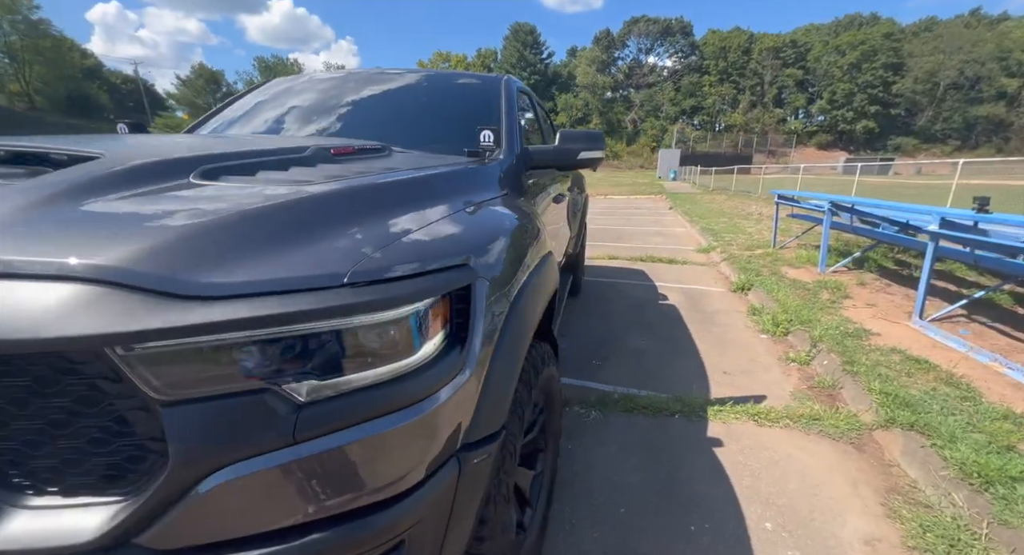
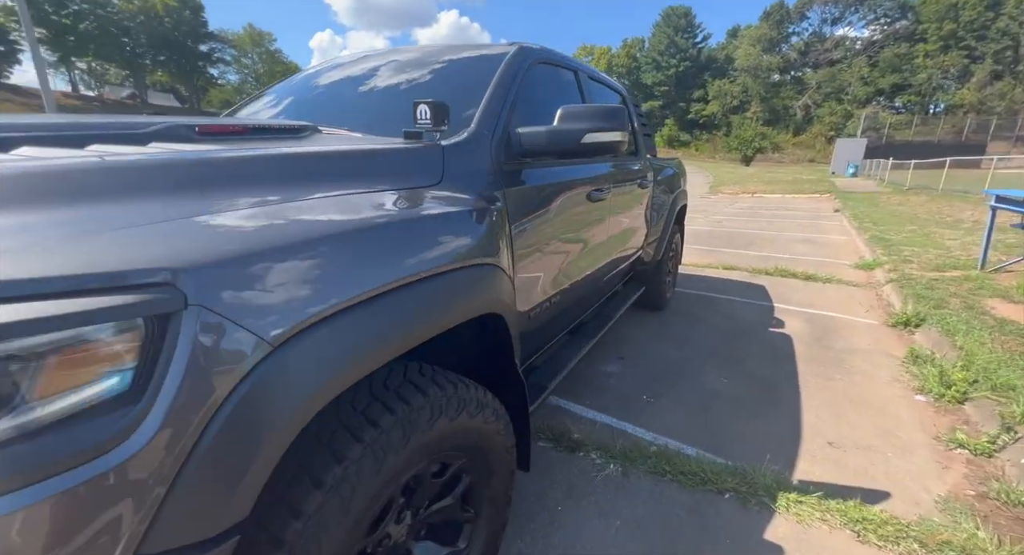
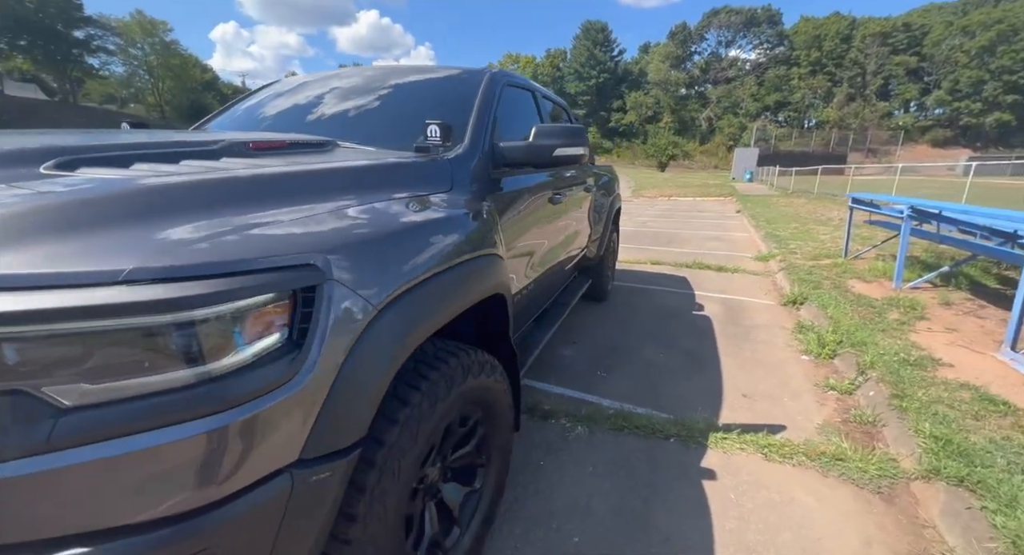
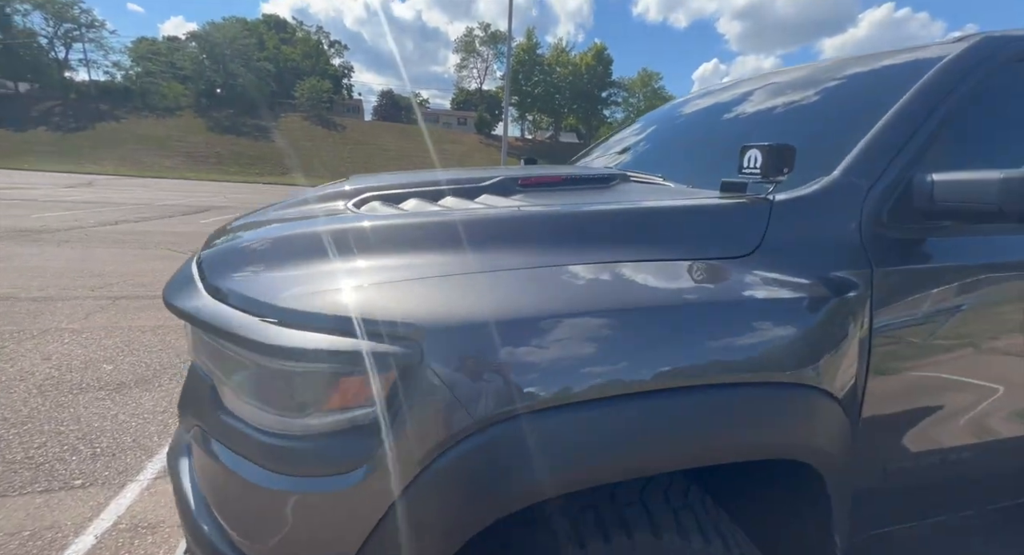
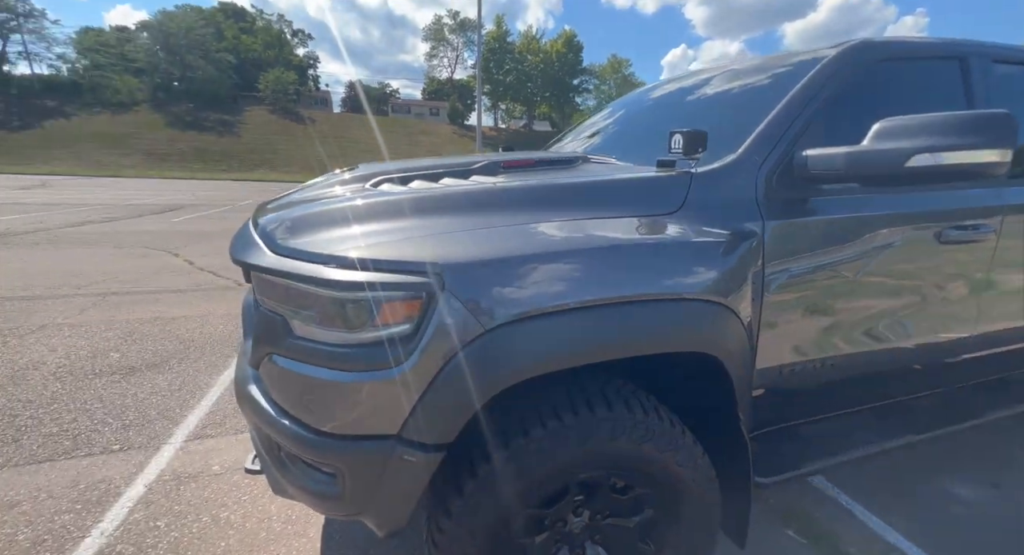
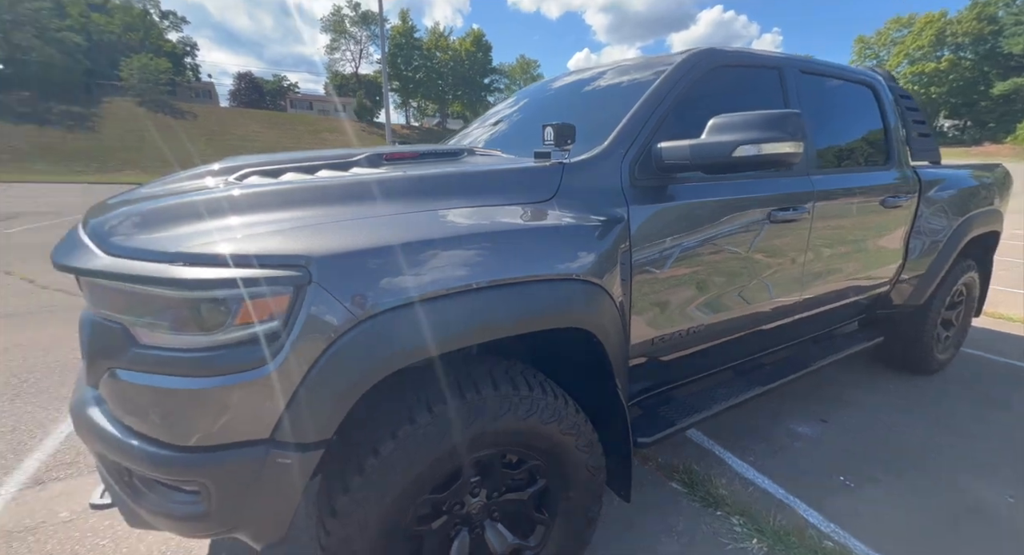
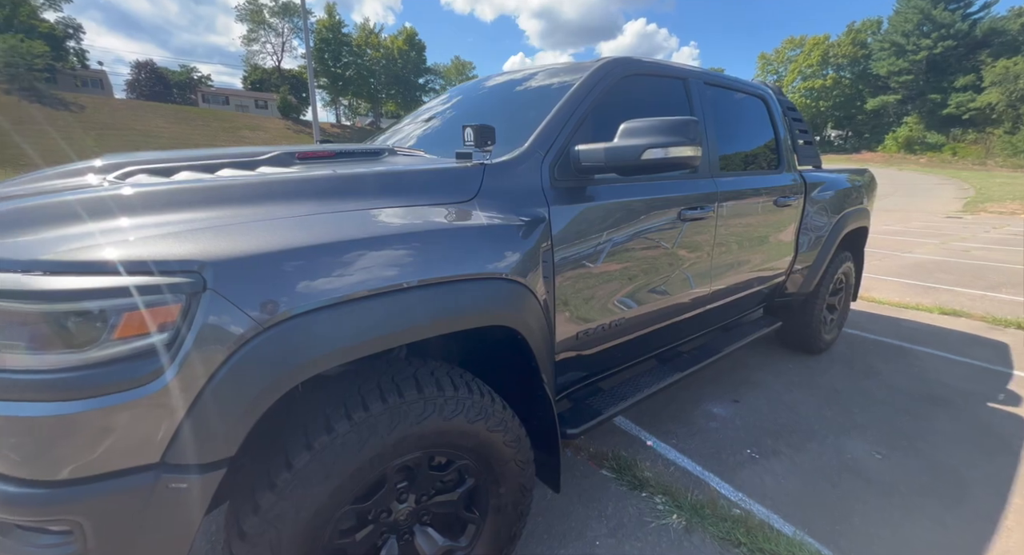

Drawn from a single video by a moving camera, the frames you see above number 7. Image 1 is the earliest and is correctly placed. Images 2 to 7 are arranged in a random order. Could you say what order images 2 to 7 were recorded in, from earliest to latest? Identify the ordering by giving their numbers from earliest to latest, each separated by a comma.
3, 2, 7, 6, 5, 4
